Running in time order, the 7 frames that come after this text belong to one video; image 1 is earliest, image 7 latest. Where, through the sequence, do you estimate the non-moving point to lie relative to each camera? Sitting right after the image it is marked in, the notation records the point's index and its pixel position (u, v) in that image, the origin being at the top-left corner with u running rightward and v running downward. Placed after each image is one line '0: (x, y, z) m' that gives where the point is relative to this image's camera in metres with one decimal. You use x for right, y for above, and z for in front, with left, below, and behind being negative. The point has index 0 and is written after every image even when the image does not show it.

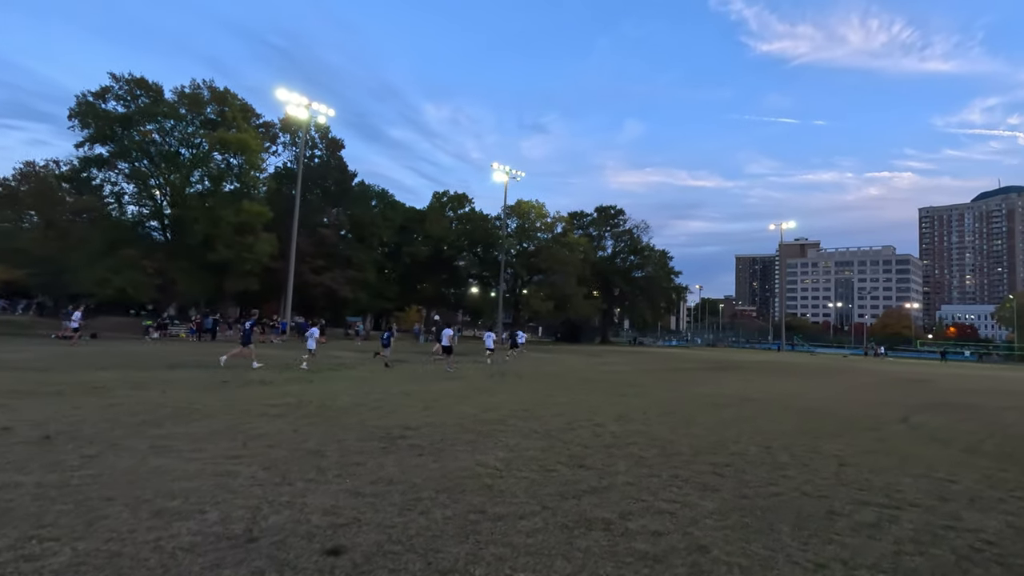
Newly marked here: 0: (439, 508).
0: (-0.8, -2.2, +5.4) m
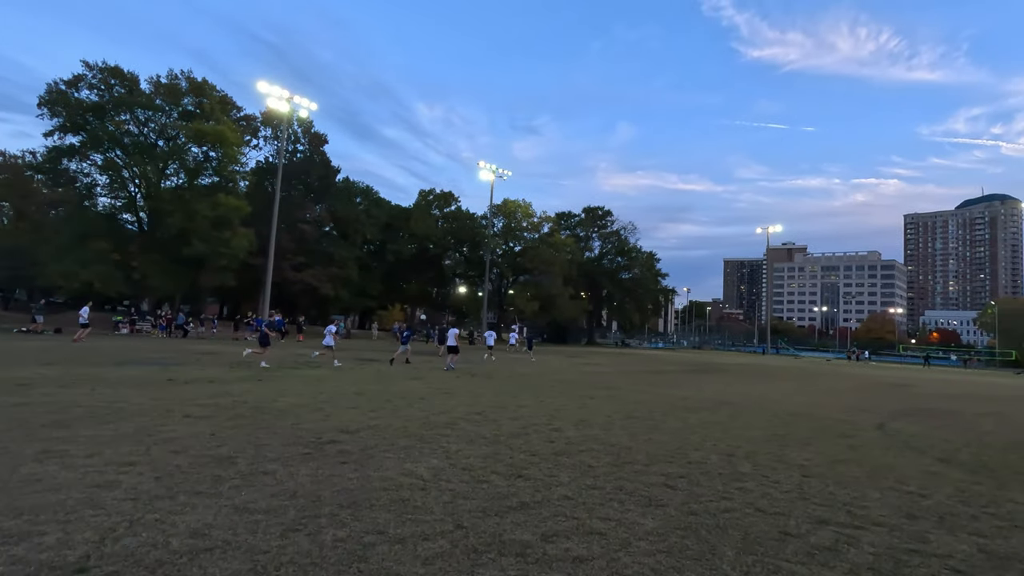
0: (-1.6, -2.1, +4.7) m
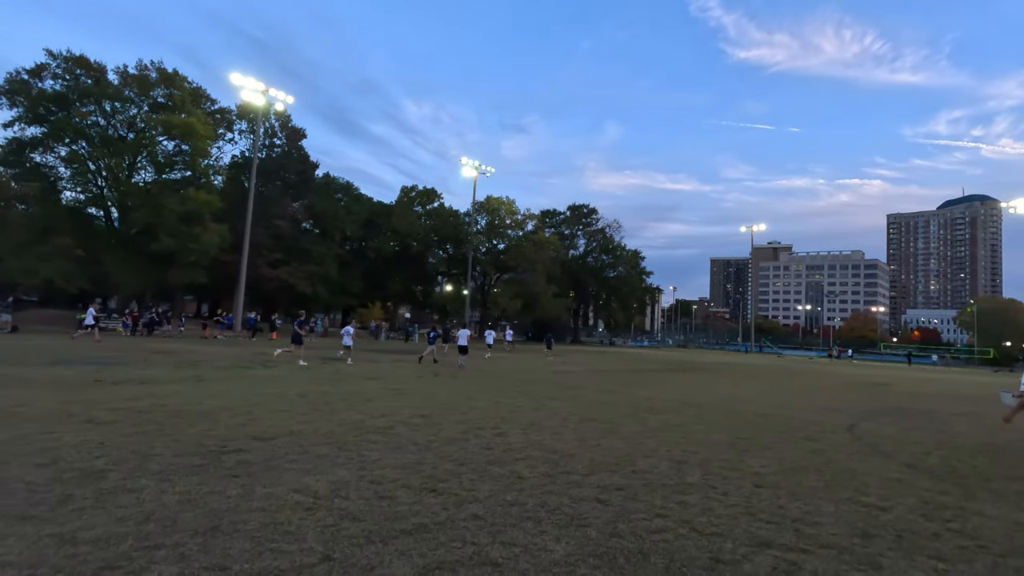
0: (-2.5, -2.0, +3.8) m
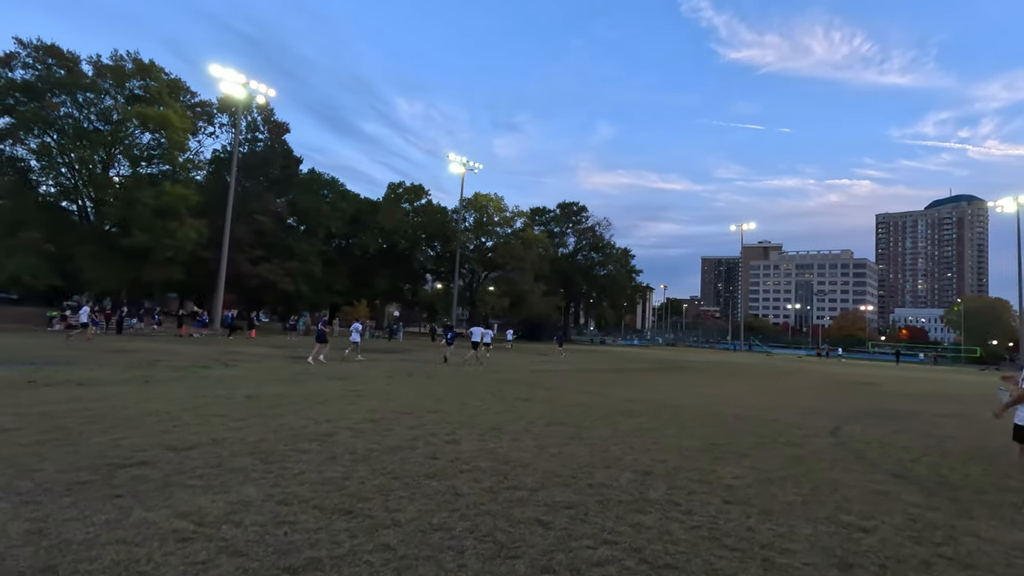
0: (-3.2, -1.9, +3.0) m
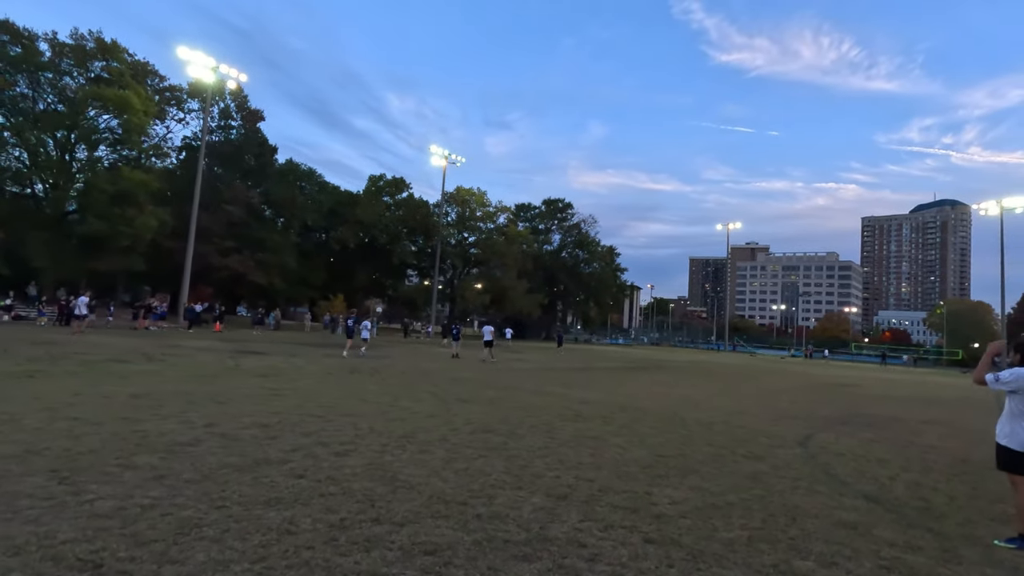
0: (-4.4, -1.6, +1.5) m
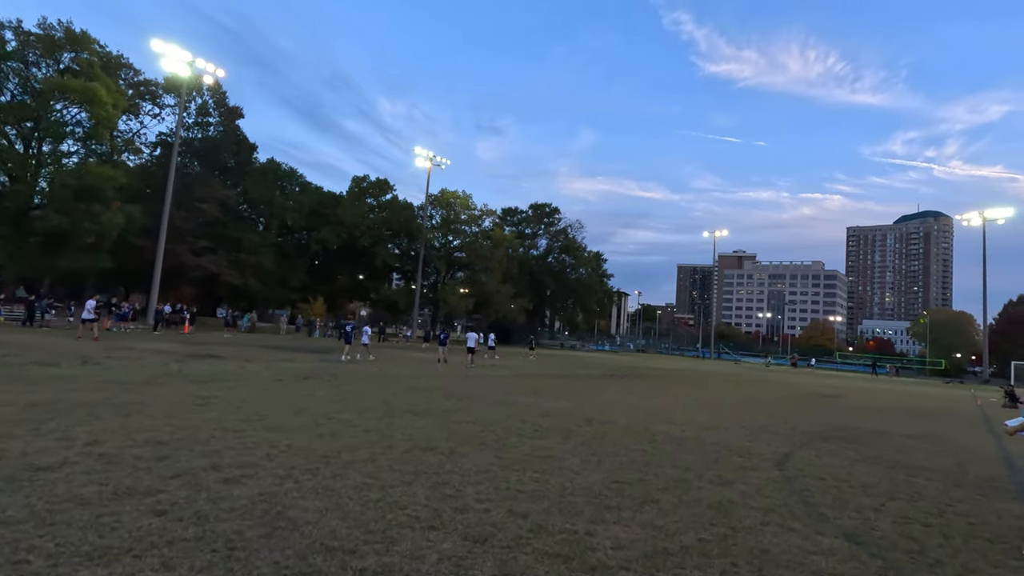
0: (-5.1, -1.5, +0.4) m
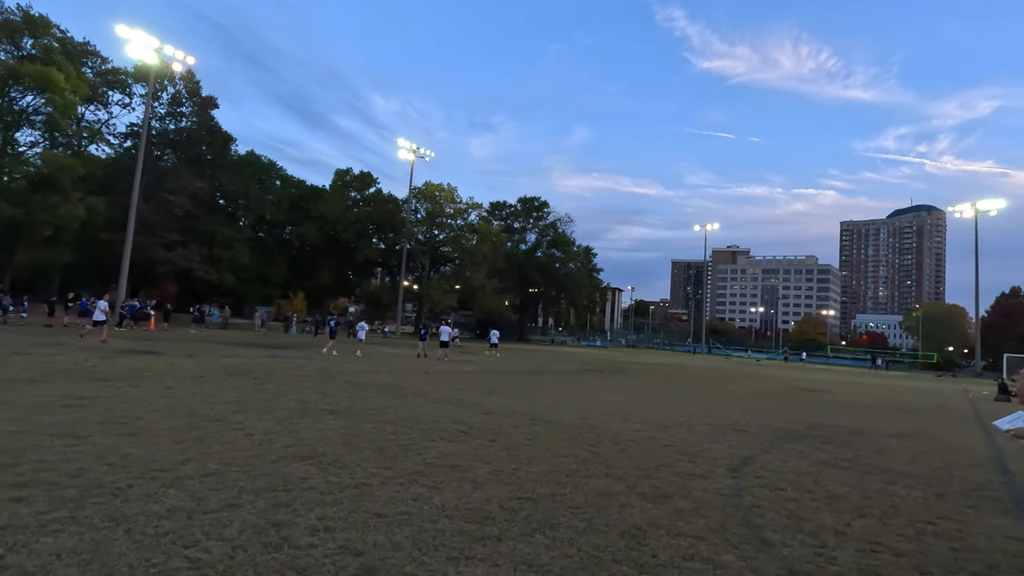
0: (-6.4, -1.2, -1.1) m
